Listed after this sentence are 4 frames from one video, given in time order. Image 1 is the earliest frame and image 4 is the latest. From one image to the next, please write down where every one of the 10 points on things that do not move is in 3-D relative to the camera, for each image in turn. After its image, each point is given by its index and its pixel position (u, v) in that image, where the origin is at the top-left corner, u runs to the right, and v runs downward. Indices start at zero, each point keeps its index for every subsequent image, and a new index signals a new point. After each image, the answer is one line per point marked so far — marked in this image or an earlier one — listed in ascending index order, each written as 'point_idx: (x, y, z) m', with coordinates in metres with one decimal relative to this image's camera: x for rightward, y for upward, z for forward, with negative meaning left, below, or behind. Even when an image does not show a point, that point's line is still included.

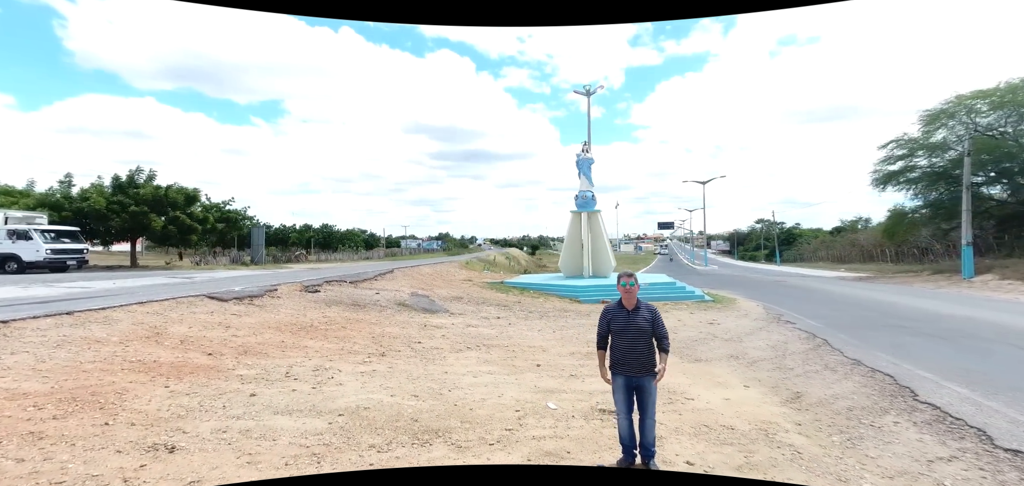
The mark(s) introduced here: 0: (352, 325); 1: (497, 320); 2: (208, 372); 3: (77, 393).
0: (-2.6, -1.3, +8.9) m
1: (-0.3, -1.6, +11.3) m
2: (-3.0, -1.3, +5.3) m
3: (-3.5, -1.2, +4.4) m
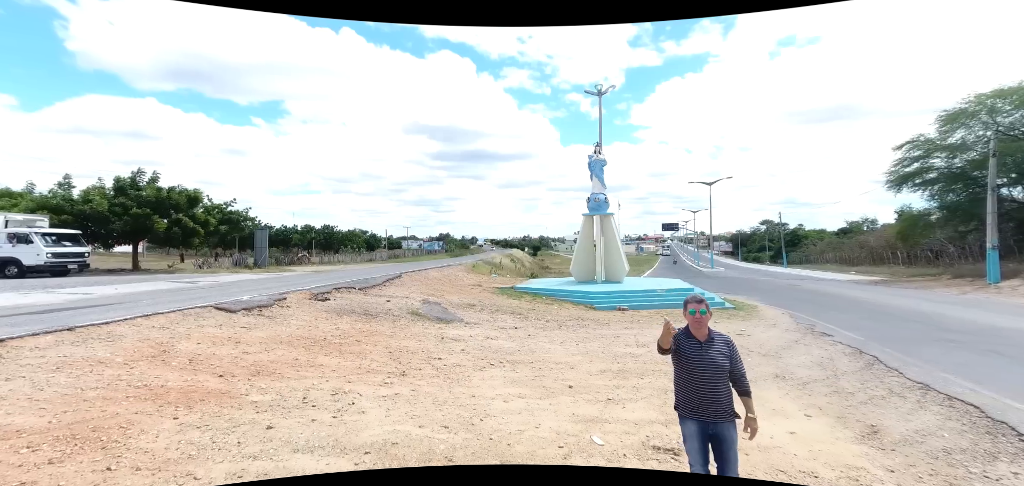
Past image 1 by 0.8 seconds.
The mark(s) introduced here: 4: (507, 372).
0: (-2.3, -1.5, +8.4) m
1: (+0.1, -1.8, +10.8) m
2: (-2.6, -1.4, +4.9) m
3: (-3.2, -1.4, +3.9) m
4: (-0.1, -1.7, +7.1) m
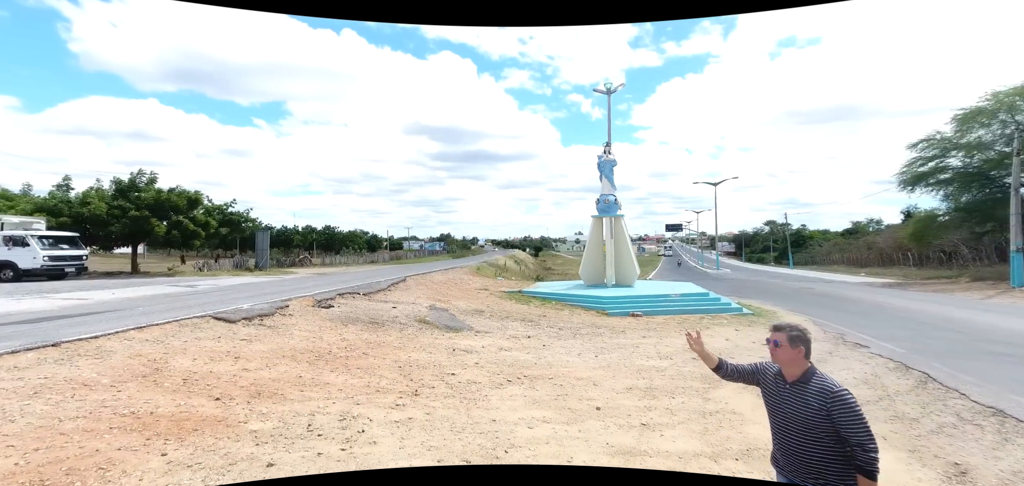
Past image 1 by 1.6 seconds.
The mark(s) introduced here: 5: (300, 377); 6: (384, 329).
0: (-2.0, -1.6, +7.9) m
1: (+0.3, -1.9, +10.3) m
2: (-2.4, -1.5, +4.4) m
3: (-2.9, -1.5, +3.4) m
4: (+0.2, -1.8, +6.6) m
5: (-2.4, -1.5, +6.1) m
6: (-2.3, -1.6, +9.8) m
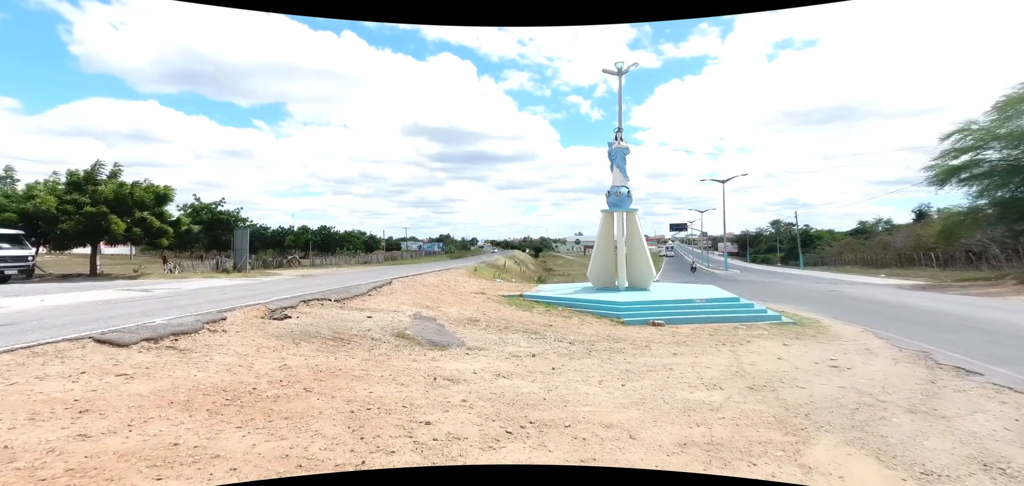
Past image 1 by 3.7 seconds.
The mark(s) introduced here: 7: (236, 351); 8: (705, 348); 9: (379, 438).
0: (-2.0, -1.5, +5.7) m
1: (+0.3, -1.8, +8.1) m
2: (-2.4, -1.4, +2.2) m
3: (-2.9, -1.4, +1.2) m
4: (+0.2, -1.7, +4.4) m
5: (-2.4, -1.4, +3.9) m
6: (-2.3, -1.5, +7.6) m
7: (-3.2, -1.3, +6.3) m
8: (+3.7, -1.9, +10.4) m
9: (-1.1, -1.6, +4.5) m
